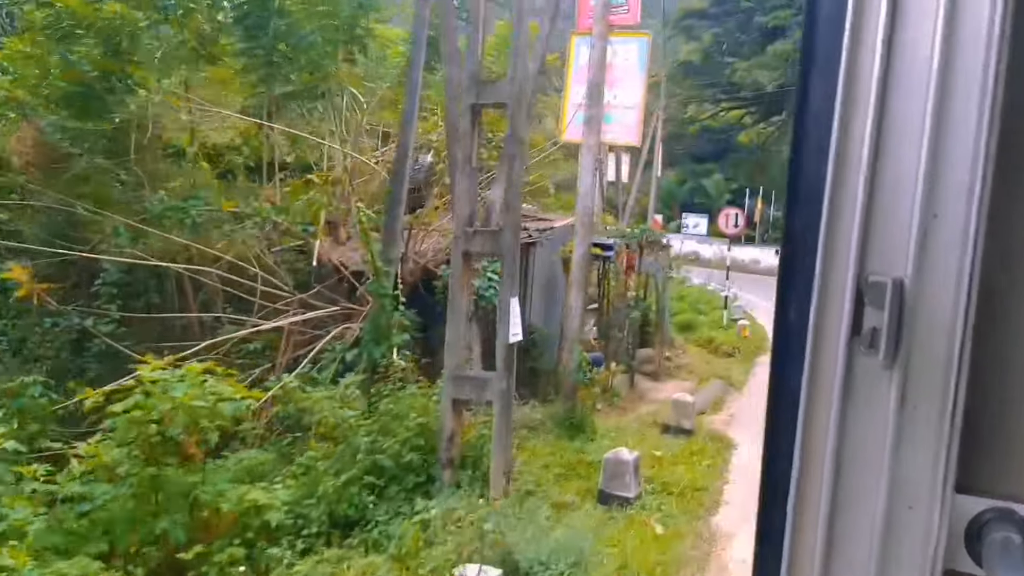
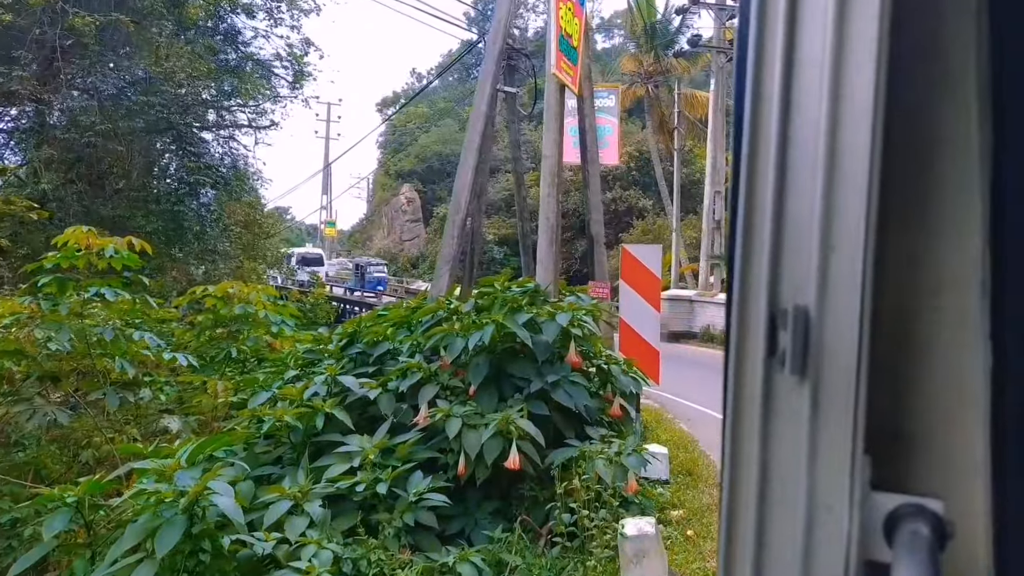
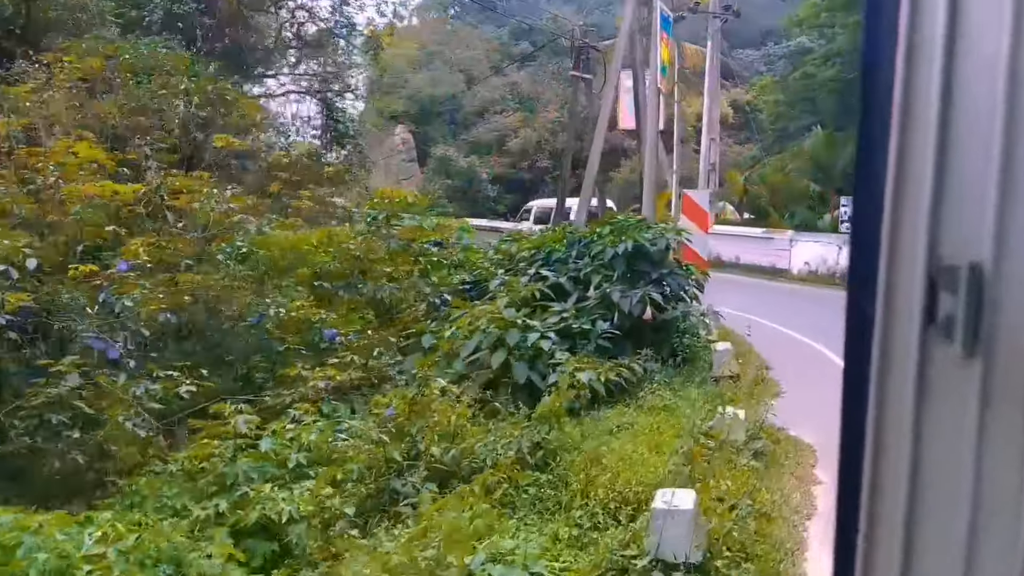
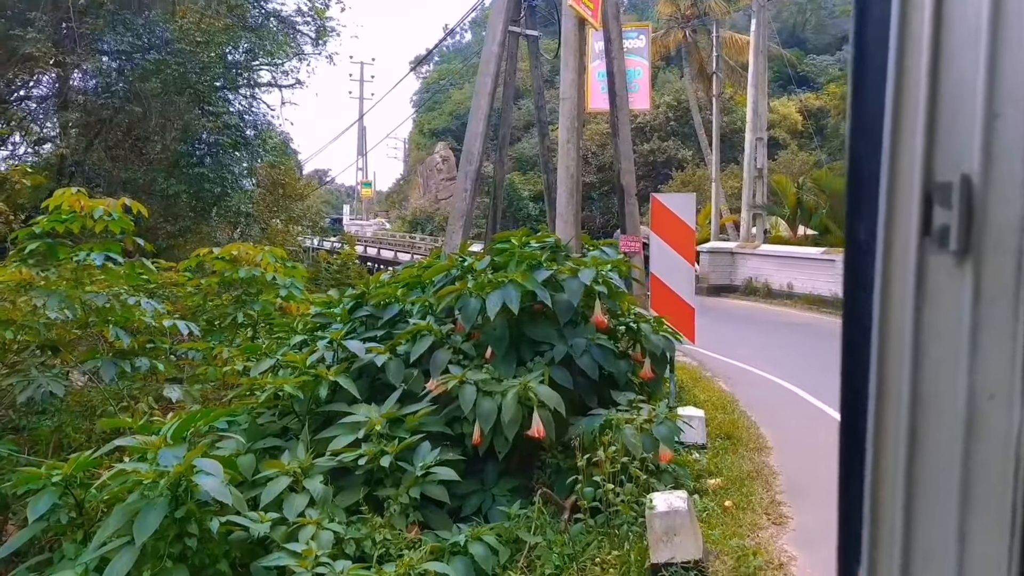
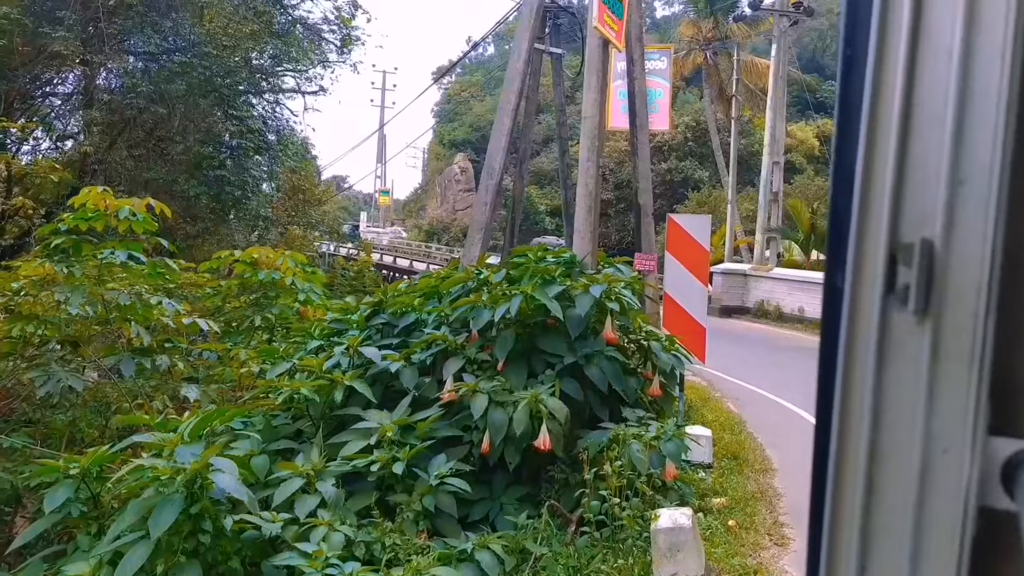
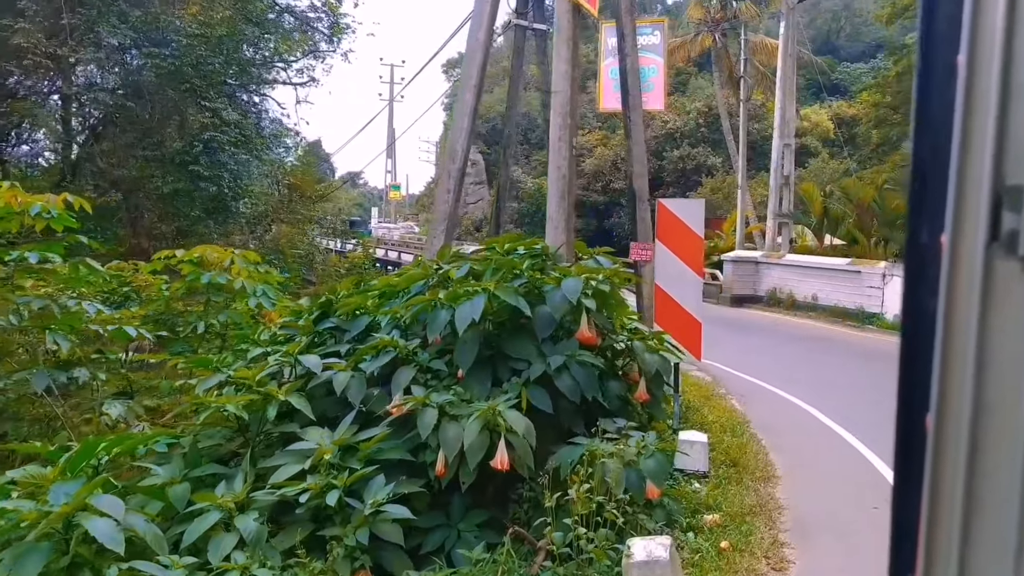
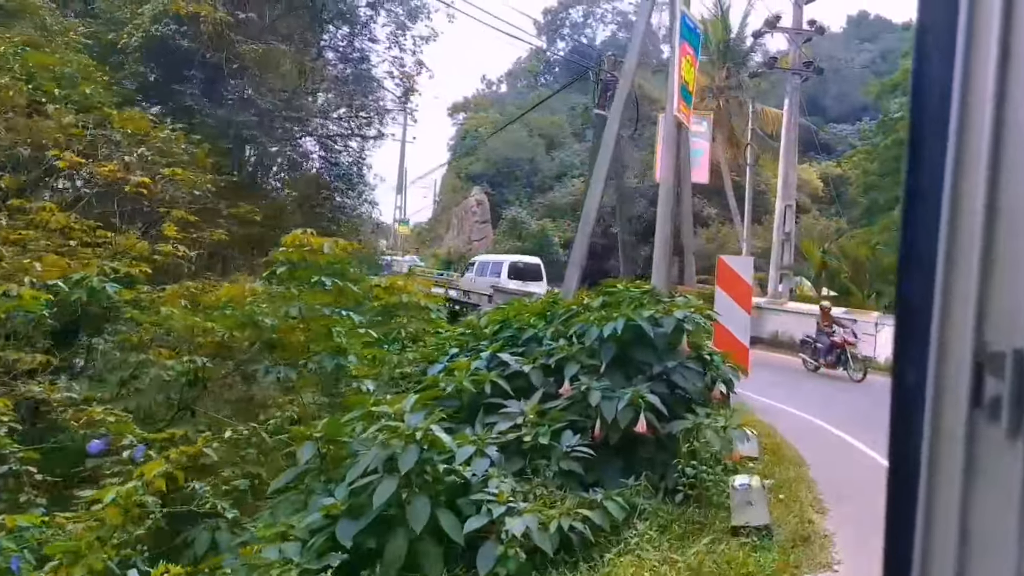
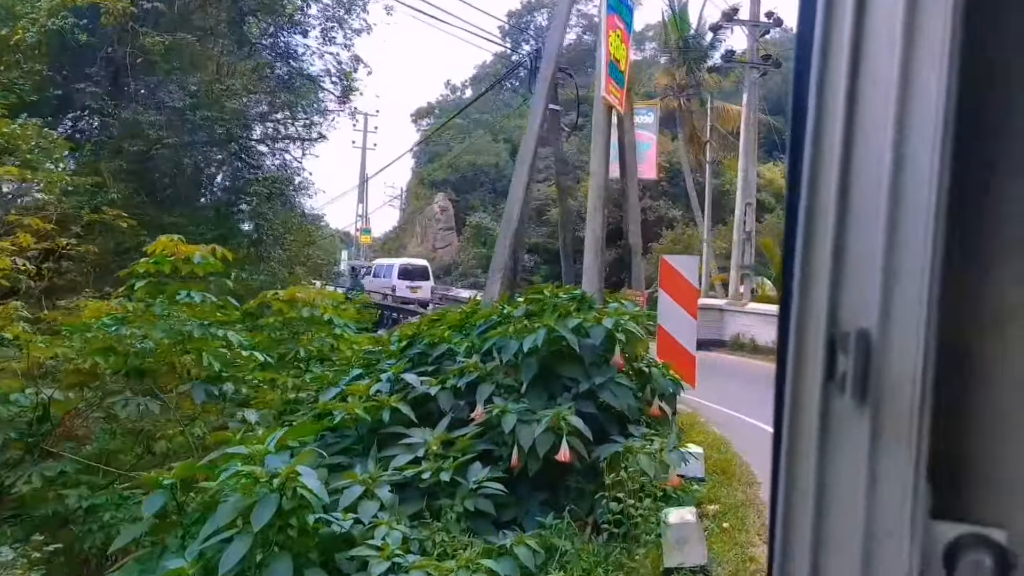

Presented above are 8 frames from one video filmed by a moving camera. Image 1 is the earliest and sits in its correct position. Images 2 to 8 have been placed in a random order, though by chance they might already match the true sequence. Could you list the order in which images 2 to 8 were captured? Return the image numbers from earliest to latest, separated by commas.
3, 7, 8, 2, 5, 4, 6
